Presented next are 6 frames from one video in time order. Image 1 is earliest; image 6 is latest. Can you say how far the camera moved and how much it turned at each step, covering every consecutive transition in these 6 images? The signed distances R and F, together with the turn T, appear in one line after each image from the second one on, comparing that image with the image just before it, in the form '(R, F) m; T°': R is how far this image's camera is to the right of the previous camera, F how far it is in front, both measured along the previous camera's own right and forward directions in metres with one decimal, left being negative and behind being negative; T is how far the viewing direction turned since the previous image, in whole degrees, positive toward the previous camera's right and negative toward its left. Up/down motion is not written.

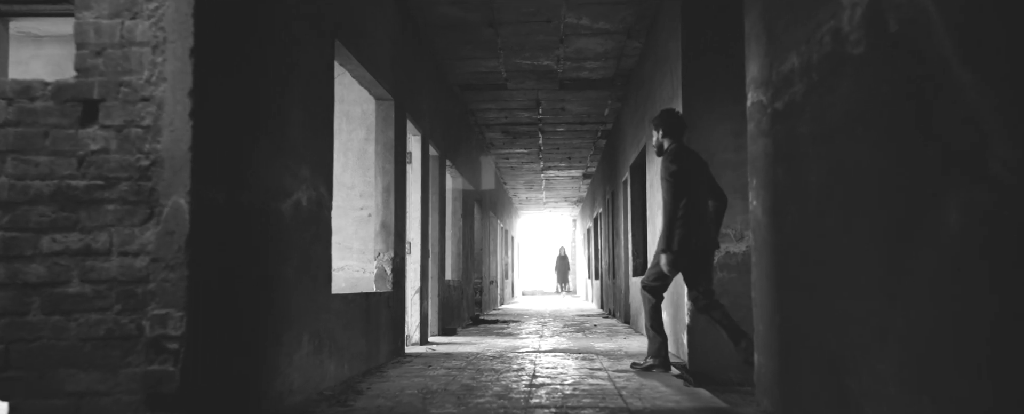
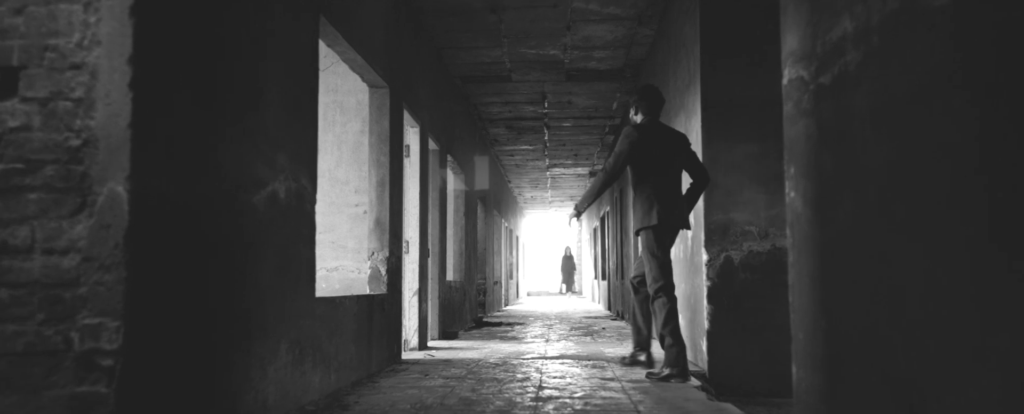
(0.0, +0.4) m; 0°
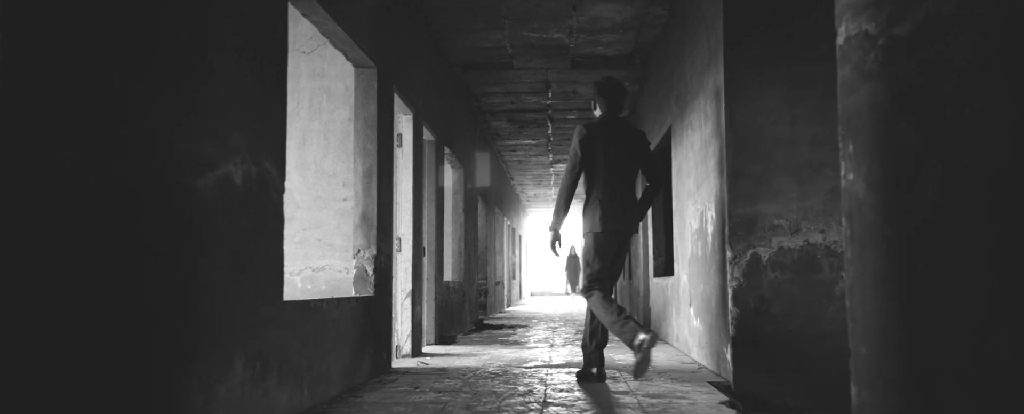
(0.0, +0.5) m; 0°
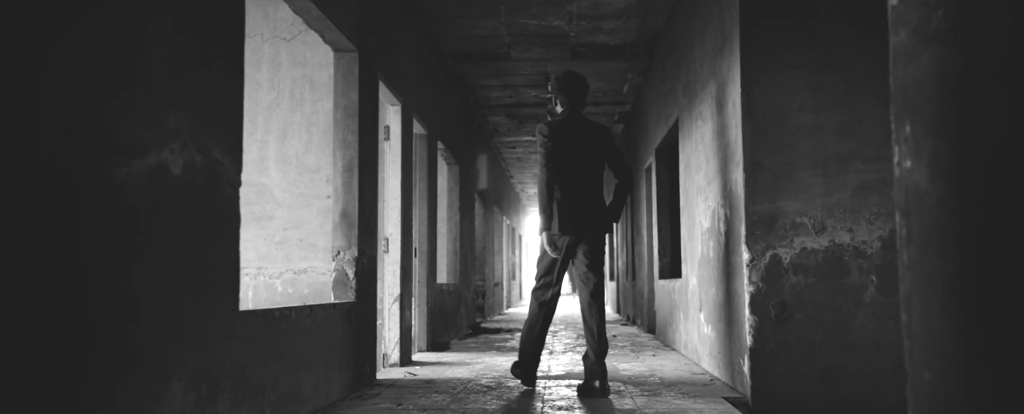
(0.0, +0.4) m; 0°
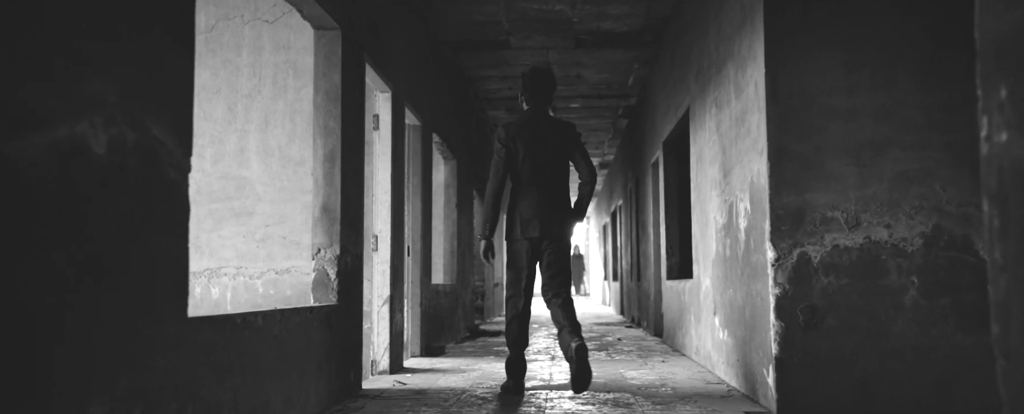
(0.0, +0.4) m; 0°
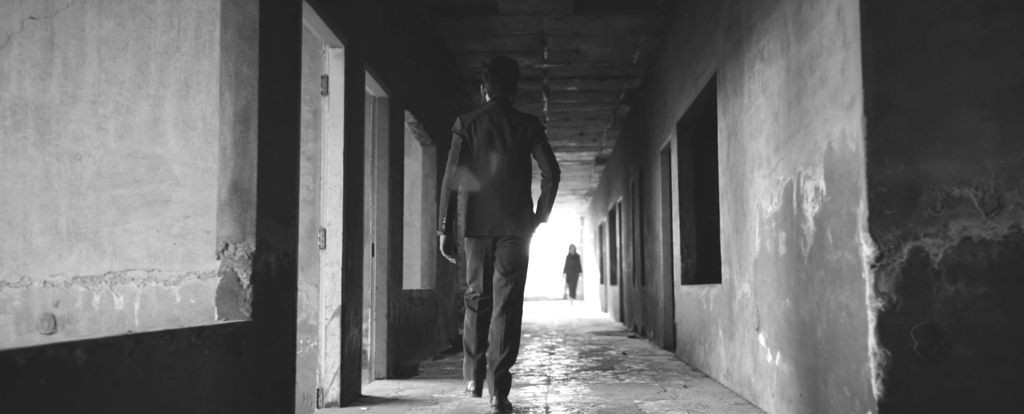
(0.0, +1.1) m; +1°
